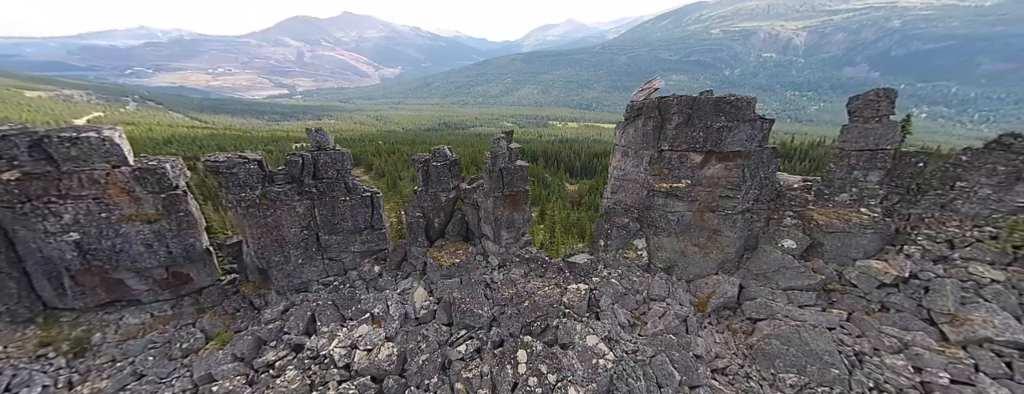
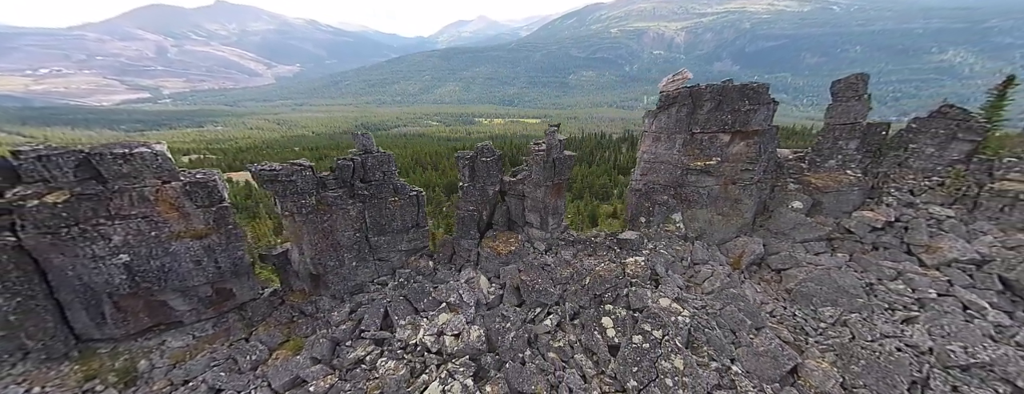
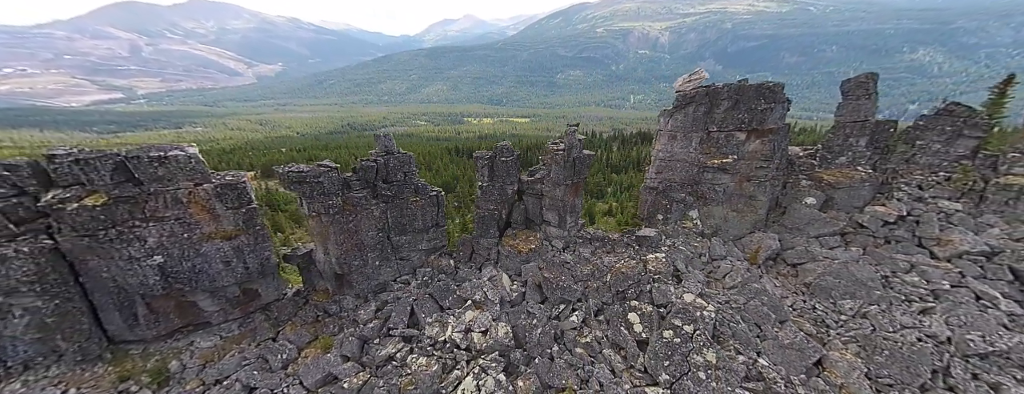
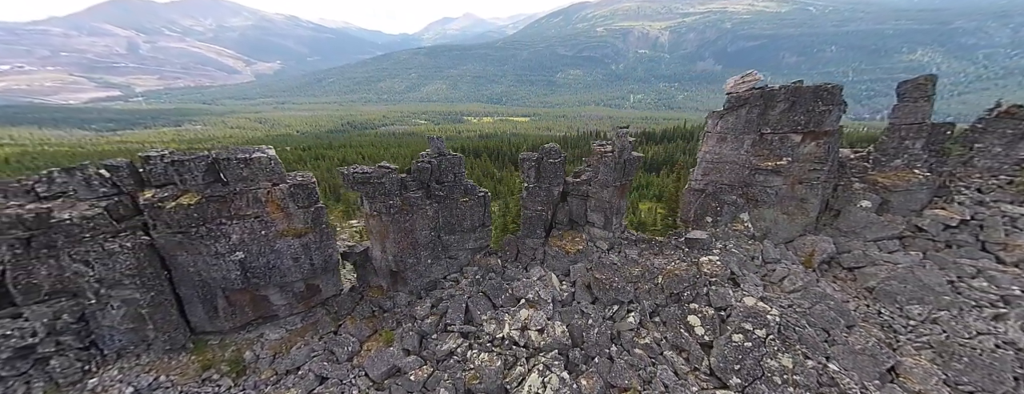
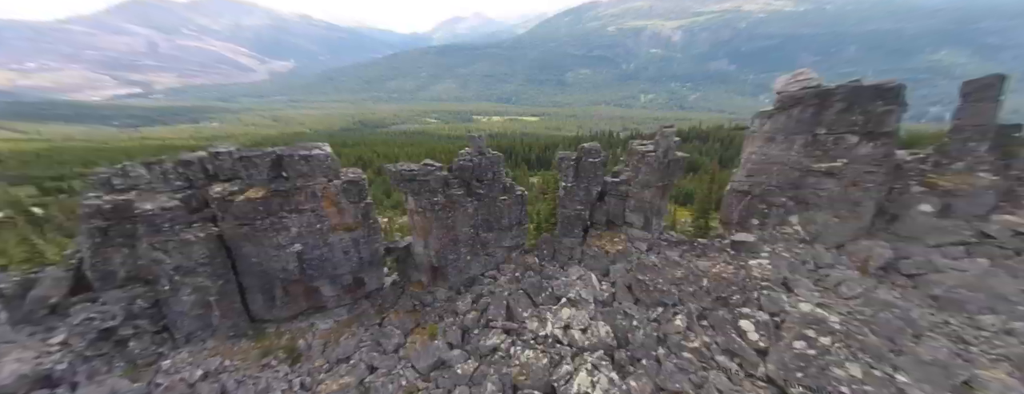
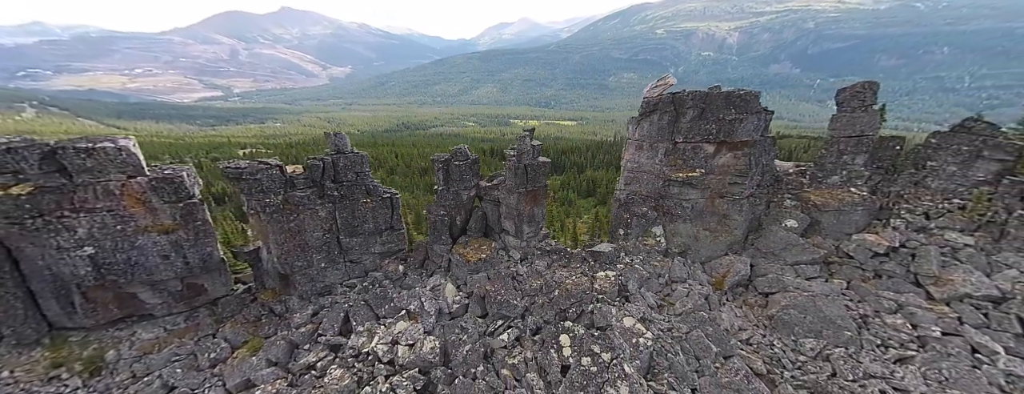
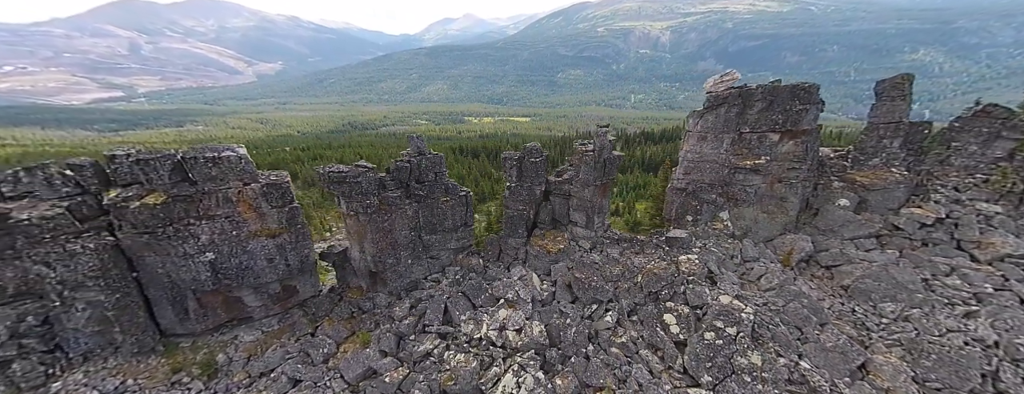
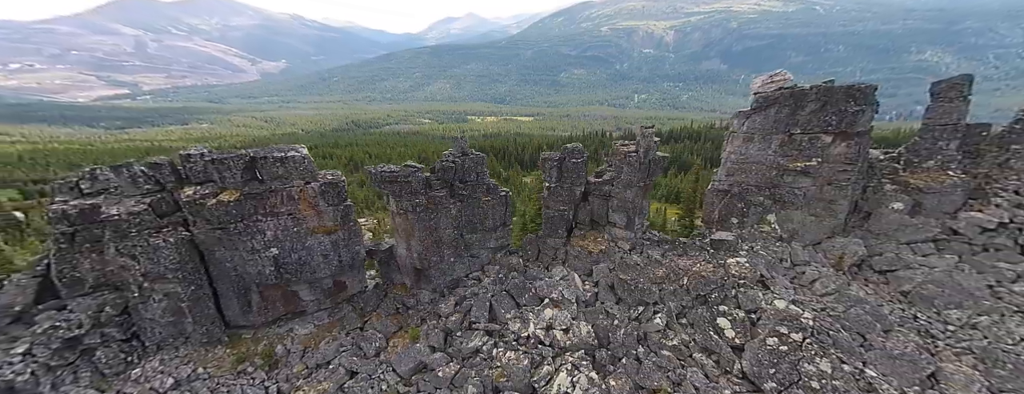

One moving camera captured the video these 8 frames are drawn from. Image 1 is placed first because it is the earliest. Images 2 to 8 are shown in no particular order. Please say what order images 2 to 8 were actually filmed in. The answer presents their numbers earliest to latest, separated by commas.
6, 2, 3, 7, 4, 8, 5
